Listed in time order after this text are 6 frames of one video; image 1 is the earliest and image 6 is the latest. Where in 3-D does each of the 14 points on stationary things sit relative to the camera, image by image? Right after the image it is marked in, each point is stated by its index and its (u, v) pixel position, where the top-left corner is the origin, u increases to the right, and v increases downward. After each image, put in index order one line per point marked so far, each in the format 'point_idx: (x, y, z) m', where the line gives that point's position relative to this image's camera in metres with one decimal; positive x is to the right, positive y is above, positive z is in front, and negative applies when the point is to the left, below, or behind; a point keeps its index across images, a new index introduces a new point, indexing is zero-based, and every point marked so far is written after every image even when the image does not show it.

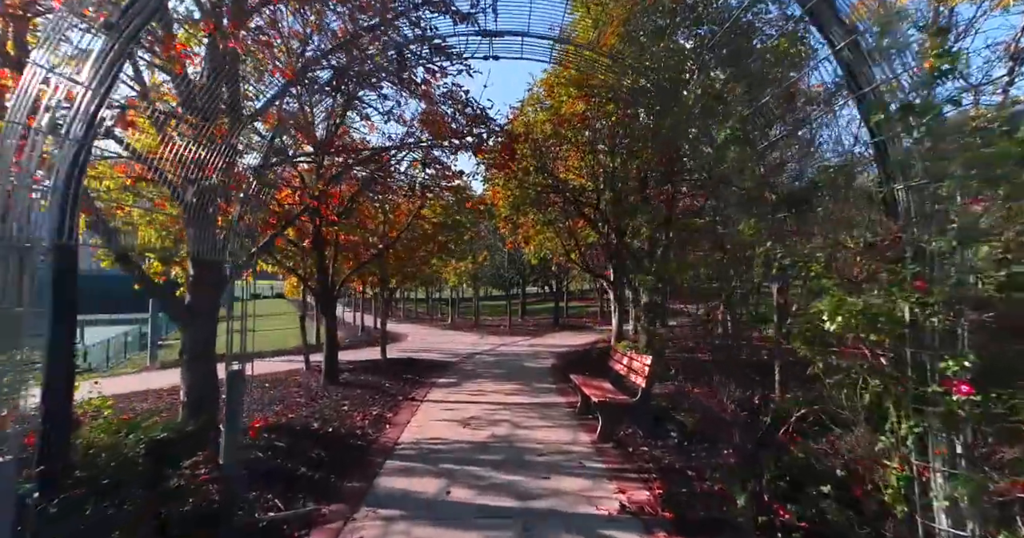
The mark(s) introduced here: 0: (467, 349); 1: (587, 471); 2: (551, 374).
0: (-1.4, -2.6, +15.7) m
1: (+0.7, -1.9, +4.7) m
2: (+0.8, -2.3, +10.4) m
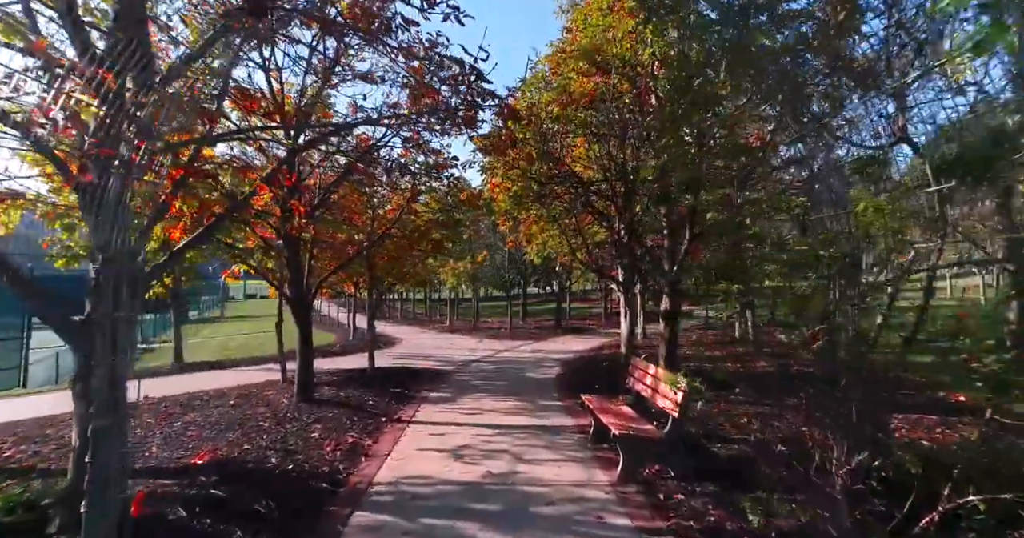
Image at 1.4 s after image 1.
0: (-1.4, -2.6, +14.7) m
1: (+0.7, -1.9, +3.6) m
2: (+0.8, -2.3, +9.4) m
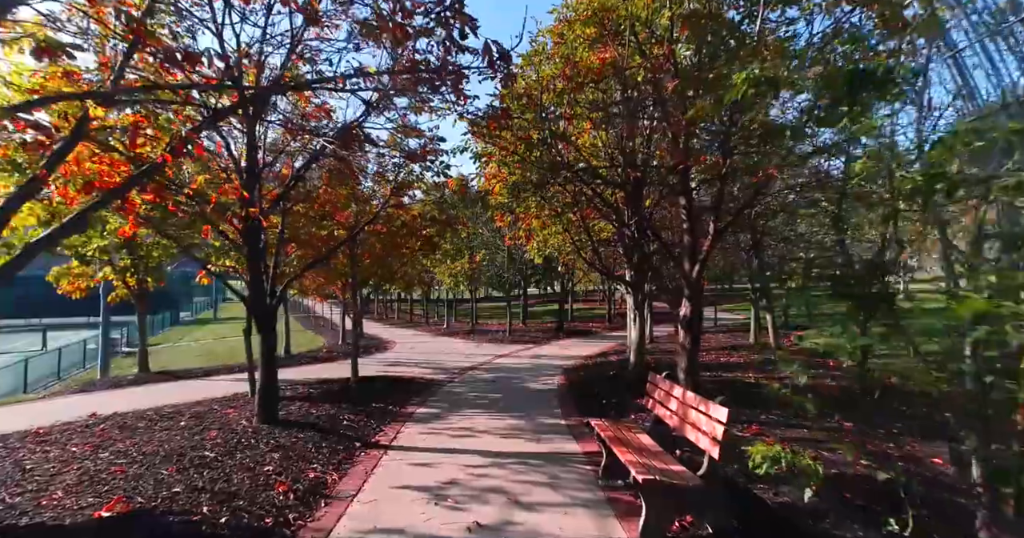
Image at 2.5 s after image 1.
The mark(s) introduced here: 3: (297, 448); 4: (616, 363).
0: (-1.4, -2.6, +13.7) m
1: (+0.7, -1.9, +2.6) m
2: (+0.7, -2.3, +8.4) m
3: (-2.3, -1.9, +5.4) m
4: (+2.5, -2.3, +12.3) m
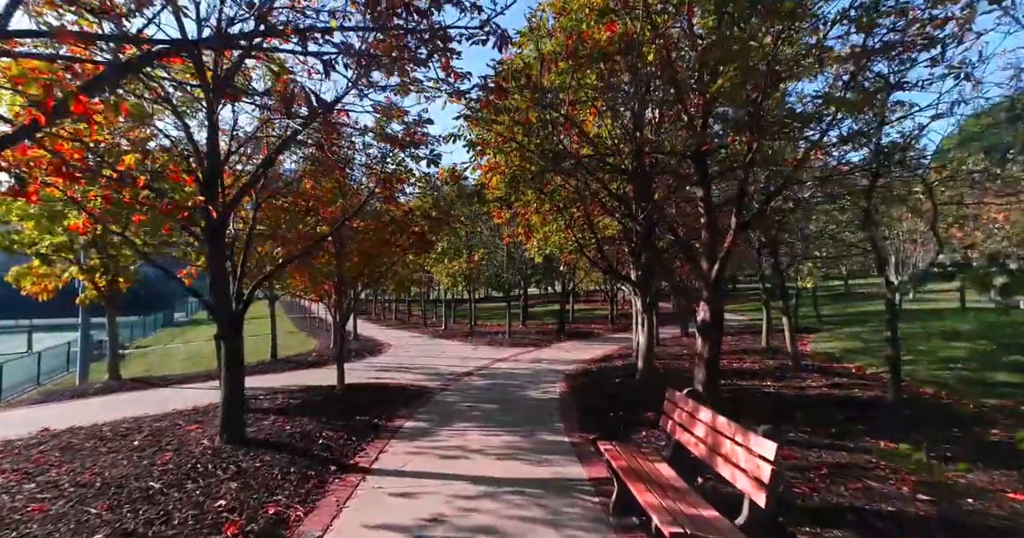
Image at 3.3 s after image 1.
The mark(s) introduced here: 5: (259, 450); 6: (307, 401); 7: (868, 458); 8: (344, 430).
0: (-1.5, -2.6, +13.0) m
1: (+0.6, -1.9, +1.9) m
2: (+0.7, -2.3, +7.6) m
3: (-2.4, -1.9, +4.7) m
4: (+2.5, -2.3, +11.6) m
5: (-2.7, -1.9, +5.3) m
6: (-3.3, -2.1, +8.0) m
7: (+3.4, -1.8, +4.7) m
8: (-2.2, -2.1, +6.4) m
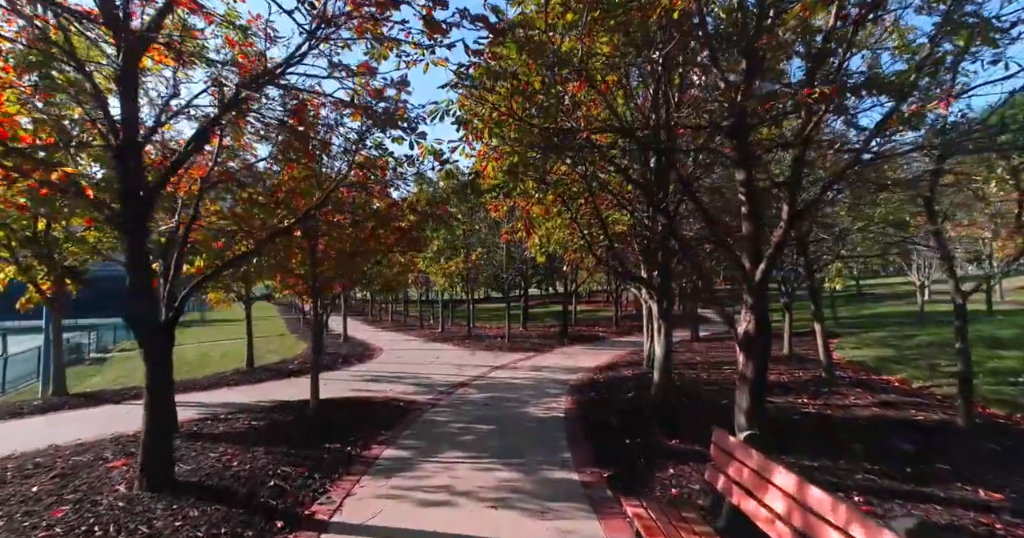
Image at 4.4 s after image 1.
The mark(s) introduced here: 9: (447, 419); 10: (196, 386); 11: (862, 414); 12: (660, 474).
0: (-1.5, -2.6, +11.8) m
1: (+0.6, -1.9, +0.8) m
2: (+0.7, -2.3, +6.5) m
3: (-2.4, -1.9, +3.6) m
4: (+2.5, -2.3, +10.4) m
5: (-2.7, -1.9, +4.2) m
6: (-3.3, -2.1, +6.8) m
7: (+3.4, -1.8, +3.6) m
8: (-2.2, -2.1, +5.3) m
9: (-1.0, -2.4, +8.0) m
10: (-6.6, -2.4, +10.4) m
11: (+4.7, -1.9, +6.7) m
12: (+1.5, -2.1, +5.1) m
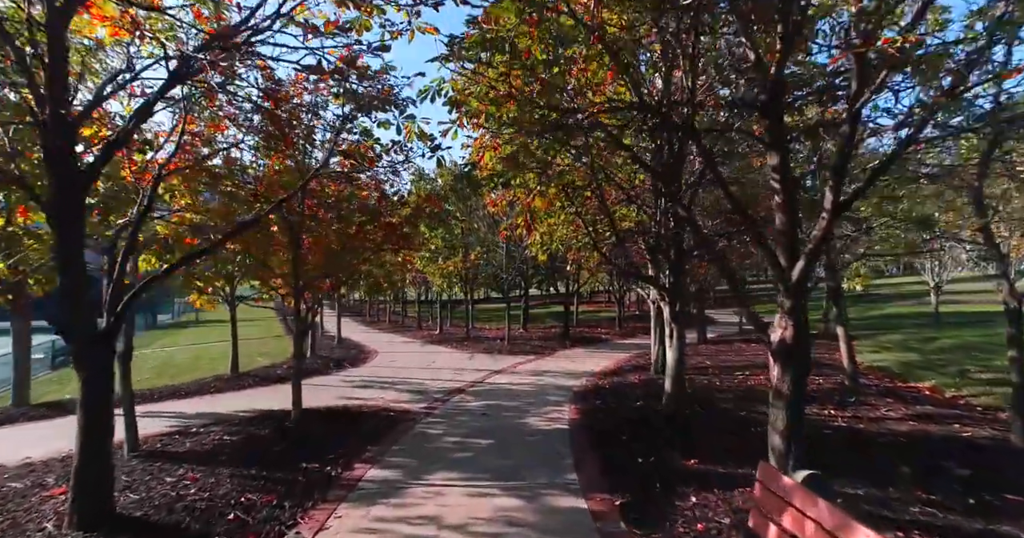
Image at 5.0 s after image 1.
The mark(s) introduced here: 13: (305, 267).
0: (-1.5, -2.6, +11.2) m
1: (+0.6, -1.9, +0.1) m
2: (+0.7, -2.3, +5.9) m
3: (-2.4, -1.9, +3.0) m
4: (+2.5, -2.3, +9.8) m
5: (-2.7, -1.9, +3.5) m
6: (-3.3, -2.1, +6.2) m
7: (+3.3, -1.8, +2.9) m
8: (-2.2, -2.1, +4.7) m
9: (-1.0, -2.3, +7.3) m
10: (-6.6, -2.4, +9.8) m
11: (+4.7, -1.9, +6.1) m
12: (+1.5, -2.1, +4.5) m
13: (-3.4, 0.0, +8.3) m
